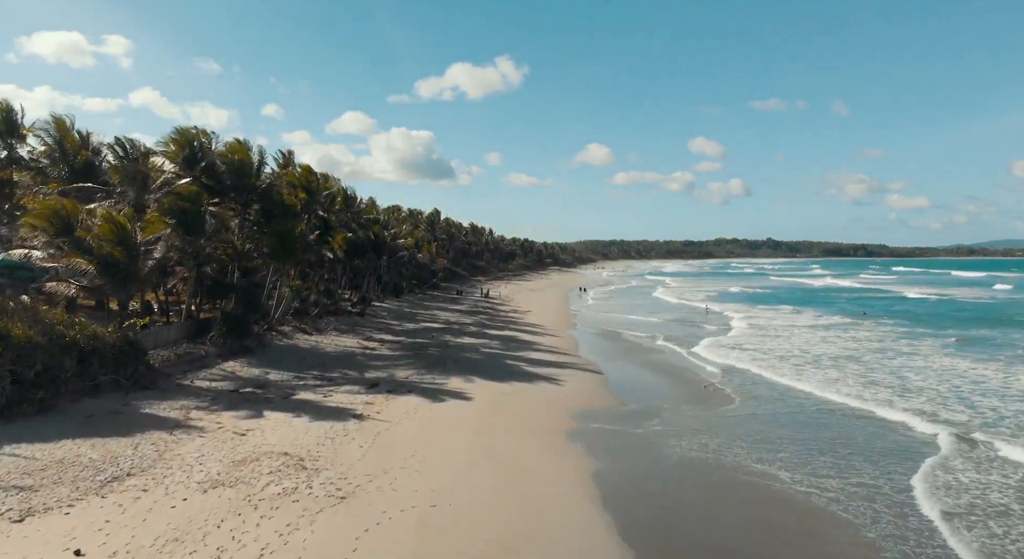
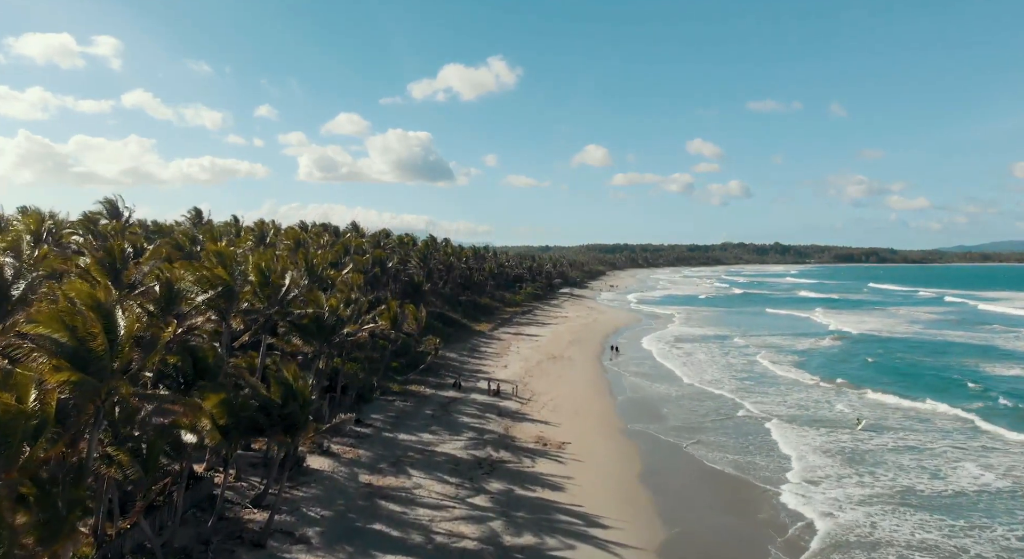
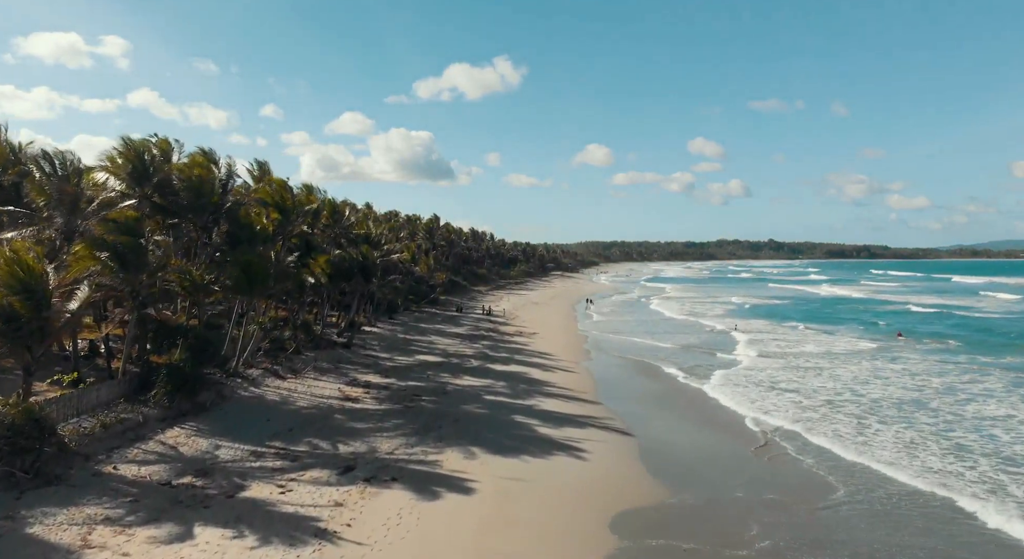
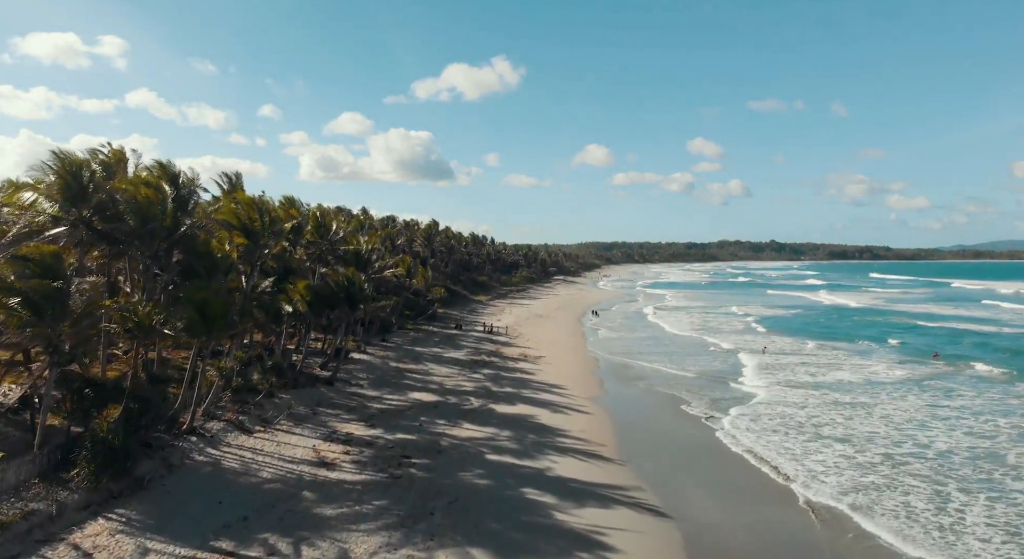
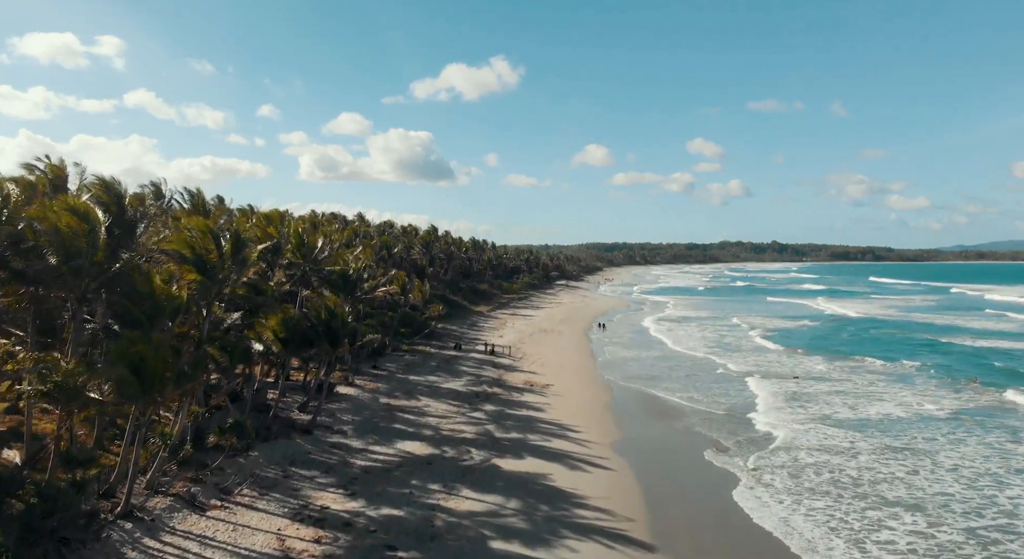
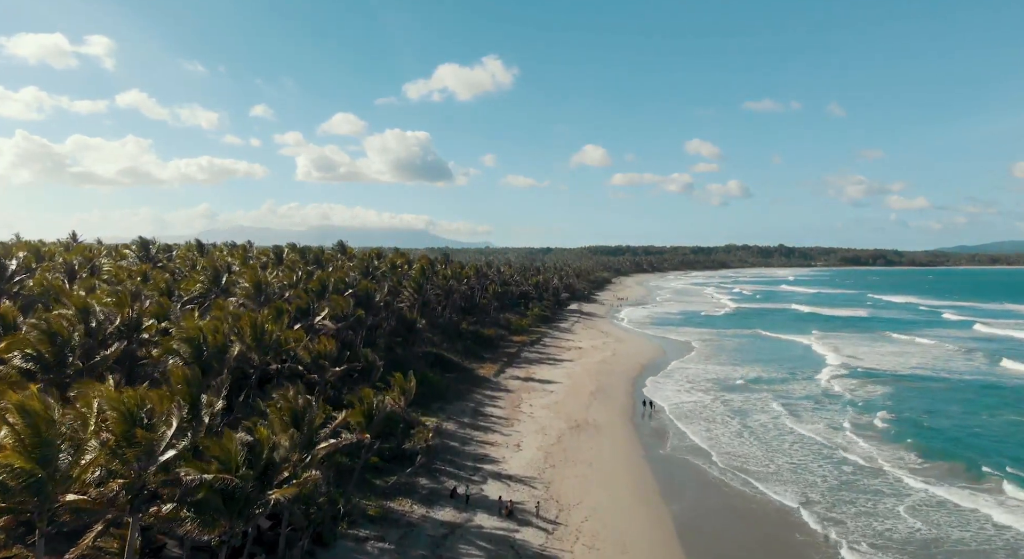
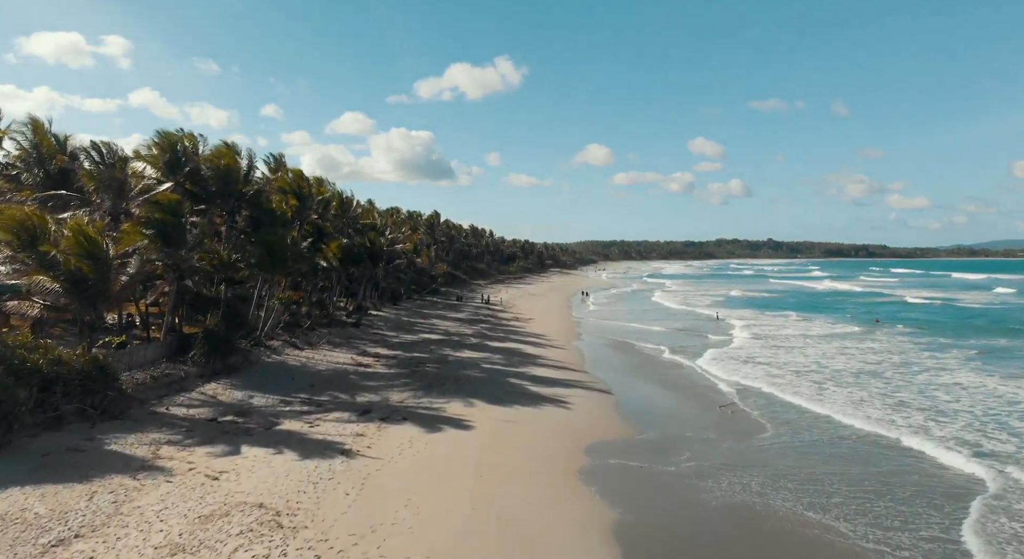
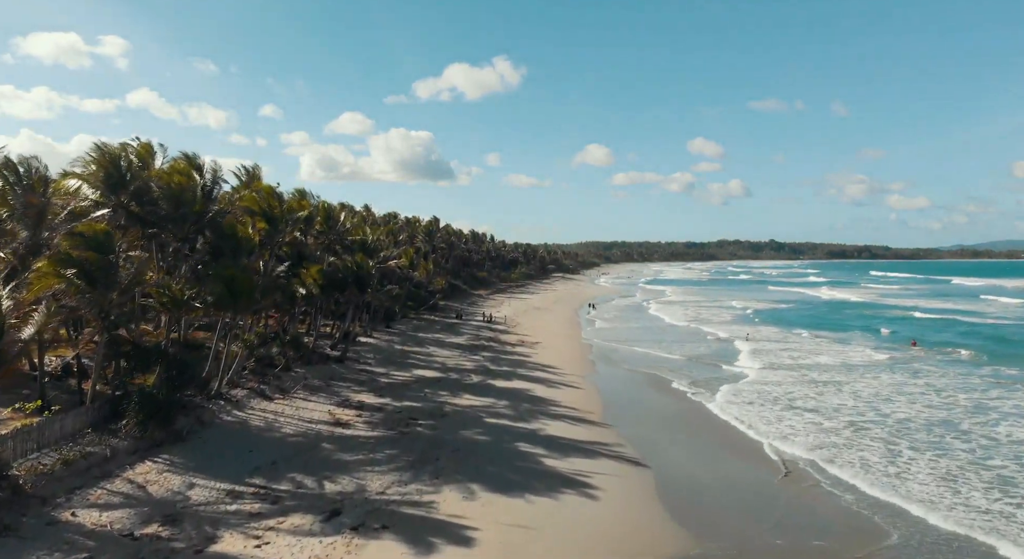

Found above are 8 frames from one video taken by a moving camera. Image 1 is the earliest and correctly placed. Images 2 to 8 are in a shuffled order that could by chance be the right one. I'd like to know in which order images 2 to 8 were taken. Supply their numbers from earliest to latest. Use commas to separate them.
7, 3, 8, 4, 5, 2, 6
